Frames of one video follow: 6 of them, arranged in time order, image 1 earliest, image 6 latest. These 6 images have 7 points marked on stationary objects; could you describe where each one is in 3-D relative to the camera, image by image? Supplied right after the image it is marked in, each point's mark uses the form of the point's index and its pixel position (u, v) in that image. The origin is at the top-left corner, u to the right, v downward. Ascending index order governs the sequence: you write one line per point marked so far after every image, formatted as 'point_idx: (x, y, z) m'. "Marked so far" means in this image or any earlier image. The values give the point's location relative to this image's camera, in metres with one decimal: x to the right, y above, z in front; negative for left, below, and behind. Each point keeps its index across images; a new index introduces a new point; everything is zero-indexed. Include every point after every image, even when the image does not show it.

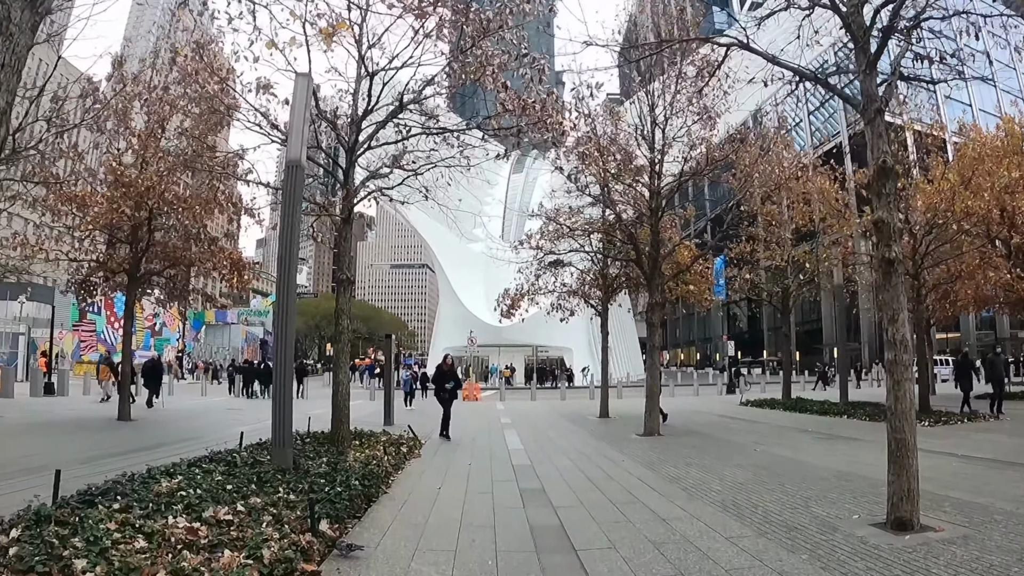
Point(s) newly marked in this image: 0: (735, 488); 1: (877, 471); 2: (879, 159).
0: (+2.5, -2.3, +7.9) m
1: (+5.0, -2.5, +9.6) m
2: (+3.4, +1.2, +6.4) m
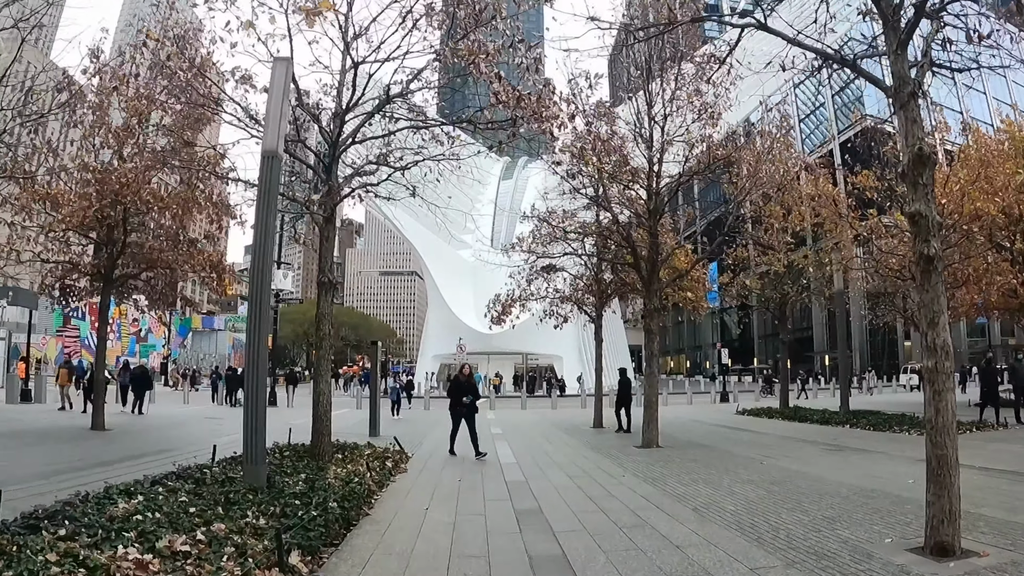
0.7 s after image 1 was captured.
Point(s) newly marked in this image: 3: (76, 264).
0: (+2.5, -2.3, +7.3) m
1: (+4.9, -2.6, +9.0) m
2: (+3.4, +1.2, +5.8) m
3: (-10.5, +0.6, +16.9) m
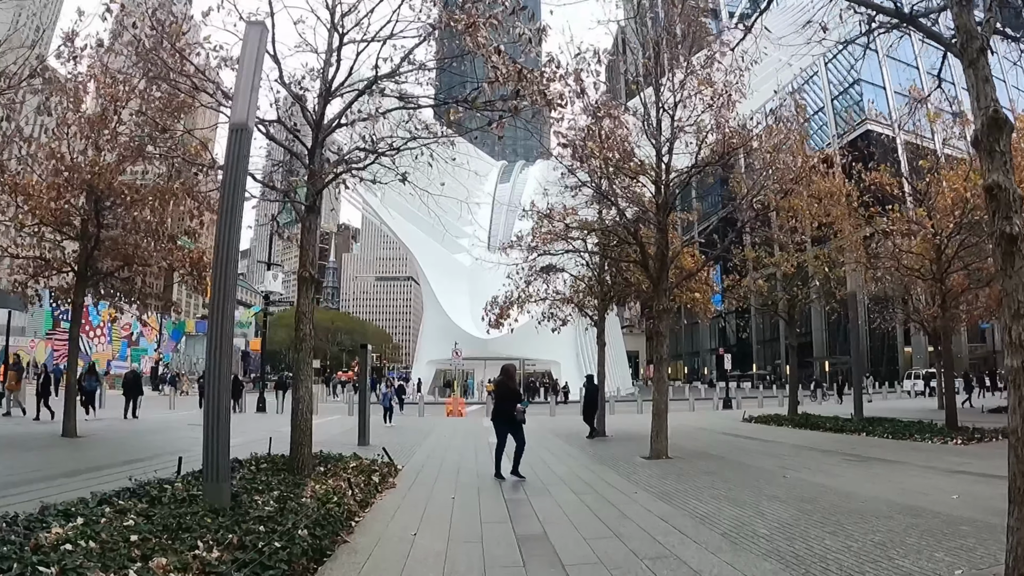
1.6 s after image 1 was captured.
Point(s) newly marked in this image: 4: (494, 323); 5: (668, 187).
0: (+2.5, -2.2, +6.4) m
1: (+4.9, -2.5, +8.1) m
2: (+3.4, +1.3, +4.9) m
3: (-10.6, +0.6, +15.9) m
4: (-0.5, -0.9, +19.0) m
5: (+2.9, +1.9, +13.1) m
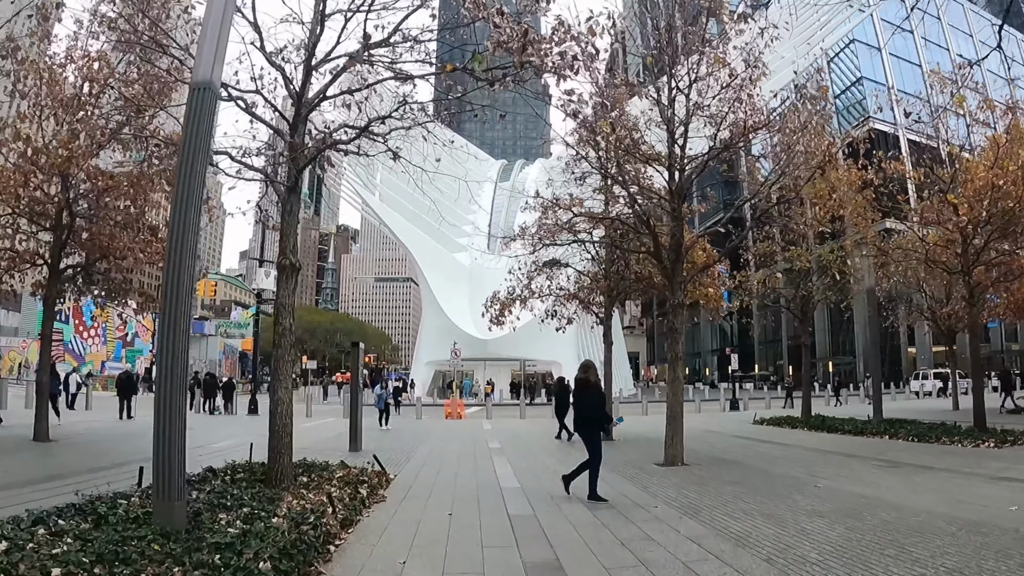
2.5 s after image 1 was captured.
0: (+2.6, -2.1, +5.4) m
1: (+5.0, -2.4, +7.2) m
2: (+3.4, +1.4, +4.0) m
3: (-10.5, +0.8, +15.0) m
4: (-0.4, -0.8, +18.0) m
5: (+3.0, +2.0, +12.2) m
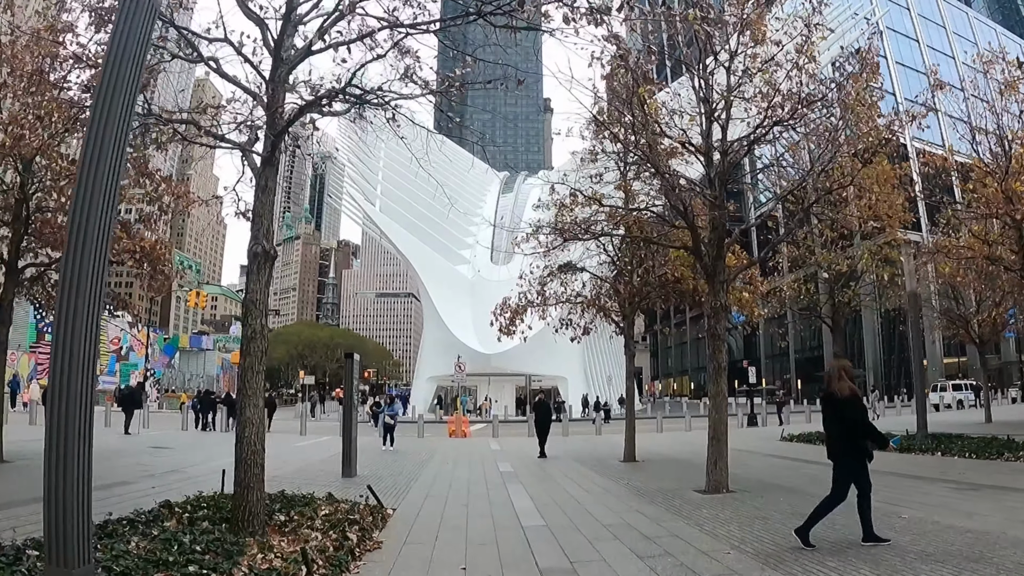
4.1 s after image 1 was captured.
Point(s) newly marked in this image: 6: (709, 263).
0: (+2.8, -2.0, +3.8) m
1: (+5.2, -2.3, +5.6) m
2: (+3.7, +1.6, +2.5) m
3: (-10.3, +0.7, +13.4) m
4: (-0.2, -1.0, +16.4) m
5: (+3.2, +2.0, +10.6) m
6: (+3.0, +0.4, +10.6) m
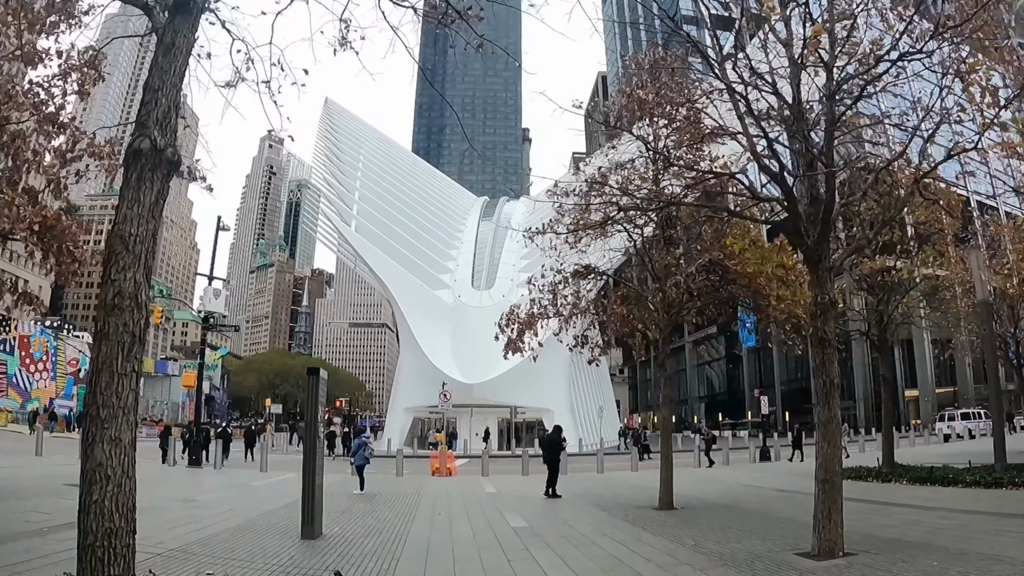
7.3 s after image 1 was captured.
0: (+3.4, -1.5, +0.9) m
1: (+5.7, -2.0, +2.8) m
2: (+4.3, +2.0, -0.2) m
3: (-10.0, +0.8, +10.2) m
4: (0.0, -1.1, +13.5) m
5: (+3.6, +2.1, +8.0) m
6: (+3.3, +0.5, +7.9) m
